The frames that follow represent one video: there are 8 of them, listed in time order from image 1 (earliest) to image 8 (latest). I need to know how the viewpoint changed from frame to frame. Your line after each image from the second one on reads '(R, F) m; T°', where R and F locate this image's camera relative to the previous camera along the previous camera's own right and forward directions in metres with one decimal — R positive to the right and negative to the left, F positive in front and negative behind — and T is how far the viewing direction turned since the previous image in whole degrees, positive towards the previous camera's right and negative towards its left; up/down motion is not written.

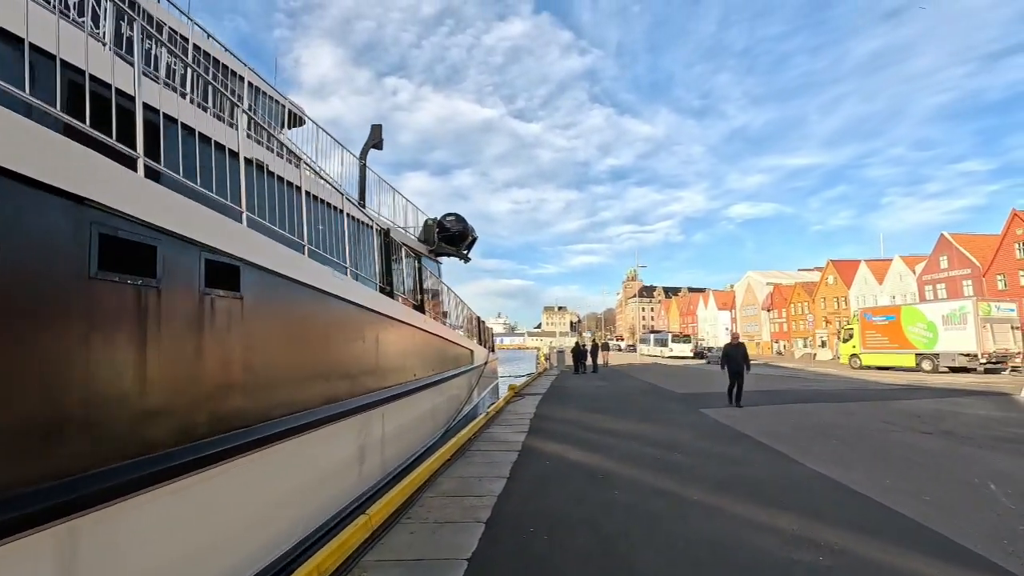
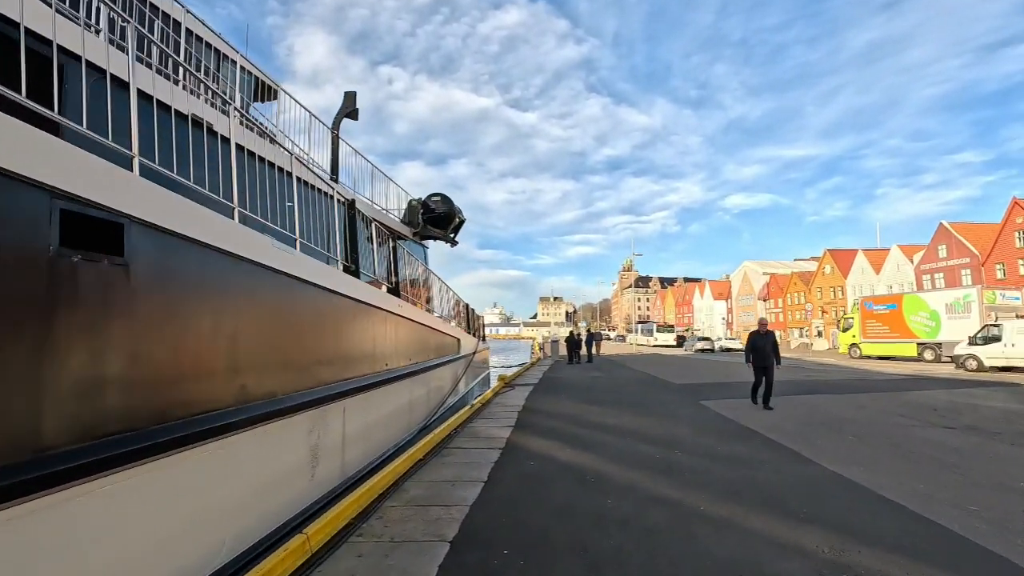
(+0.2, +0.9) m; 0°
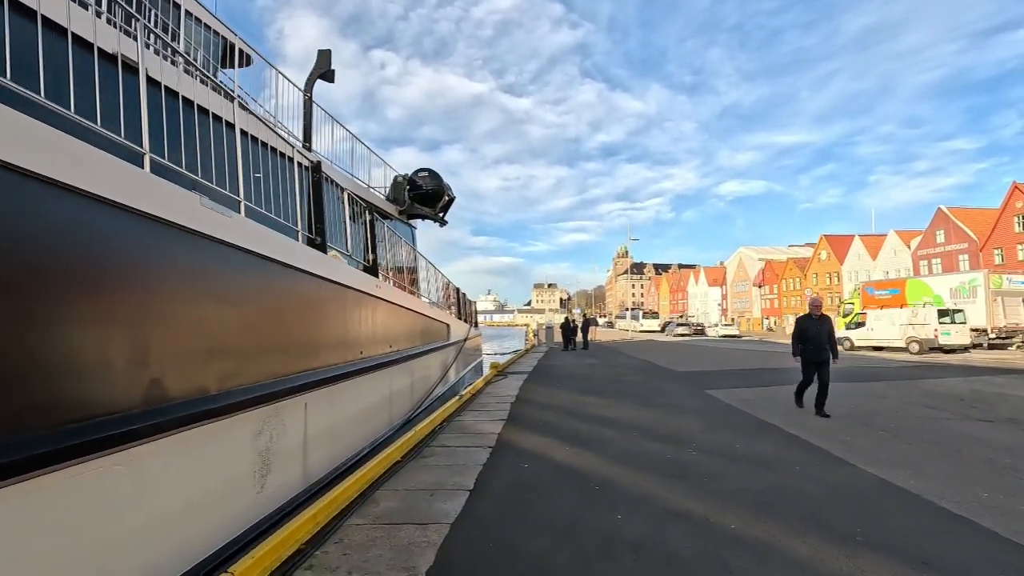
(0.0, +0.9) m; +1°
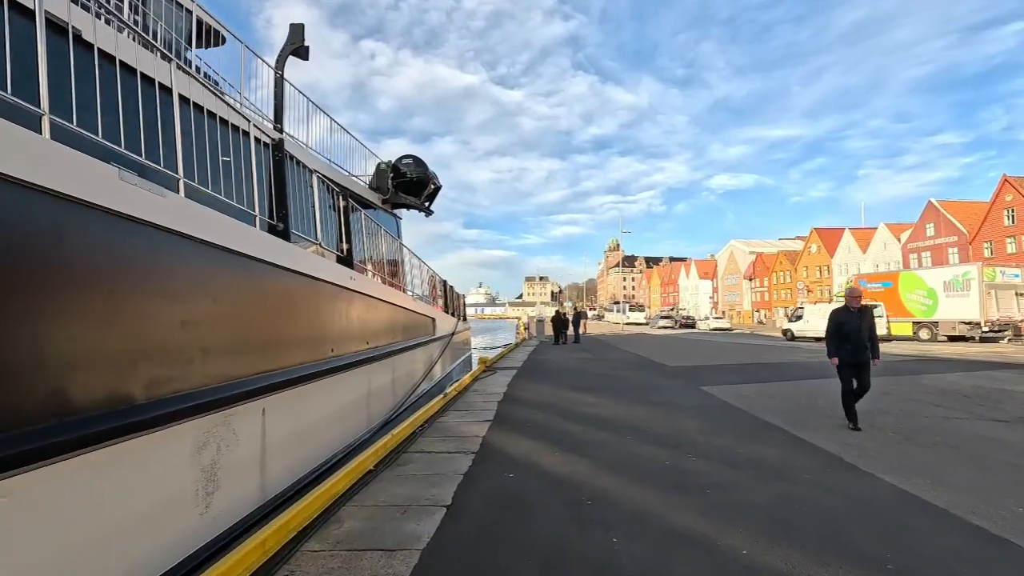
(+0.1, +0.6) m; +1°
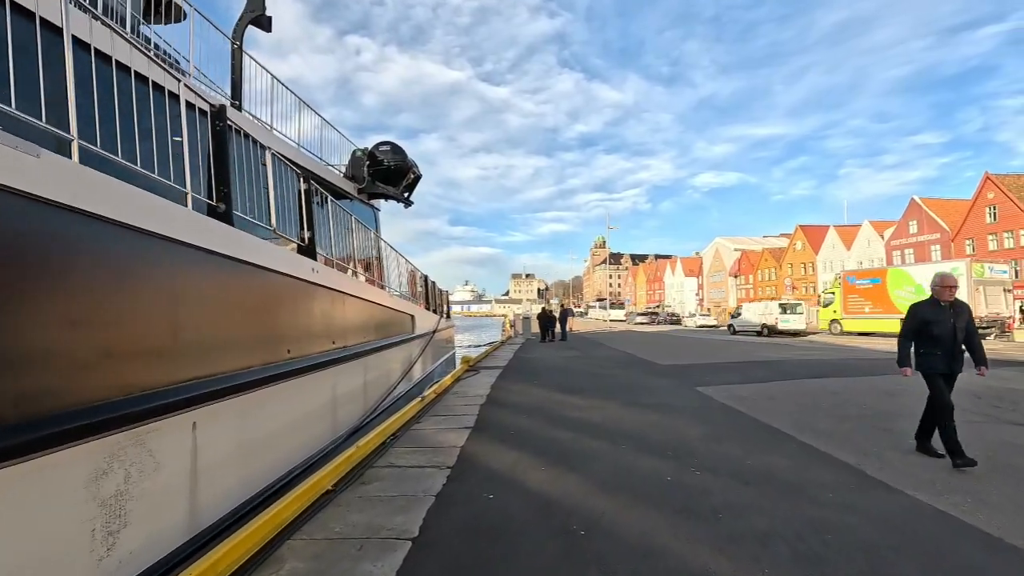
(+0.1, +0.7) m; +1°
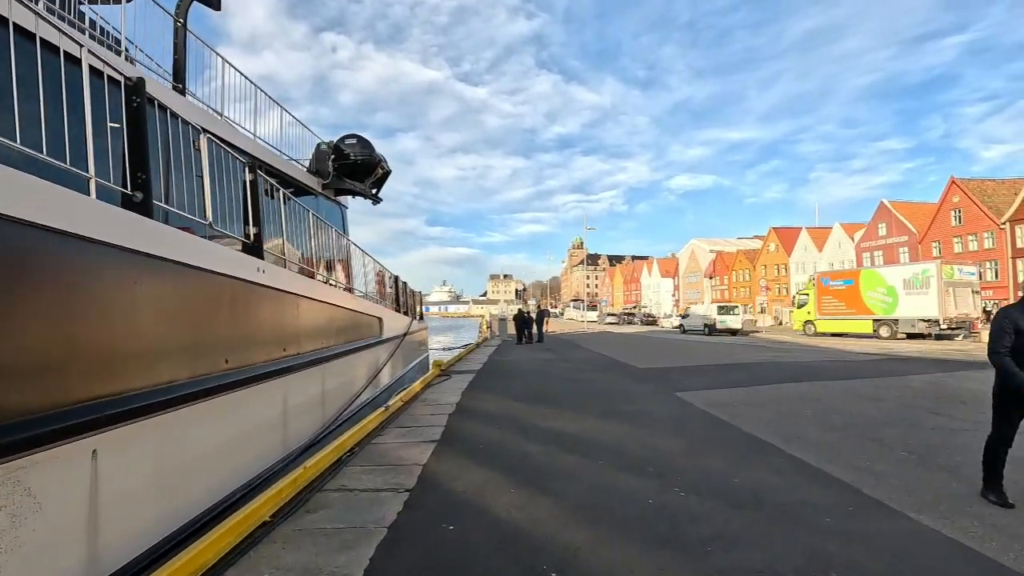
(+0.1, +0.5) m; +2°
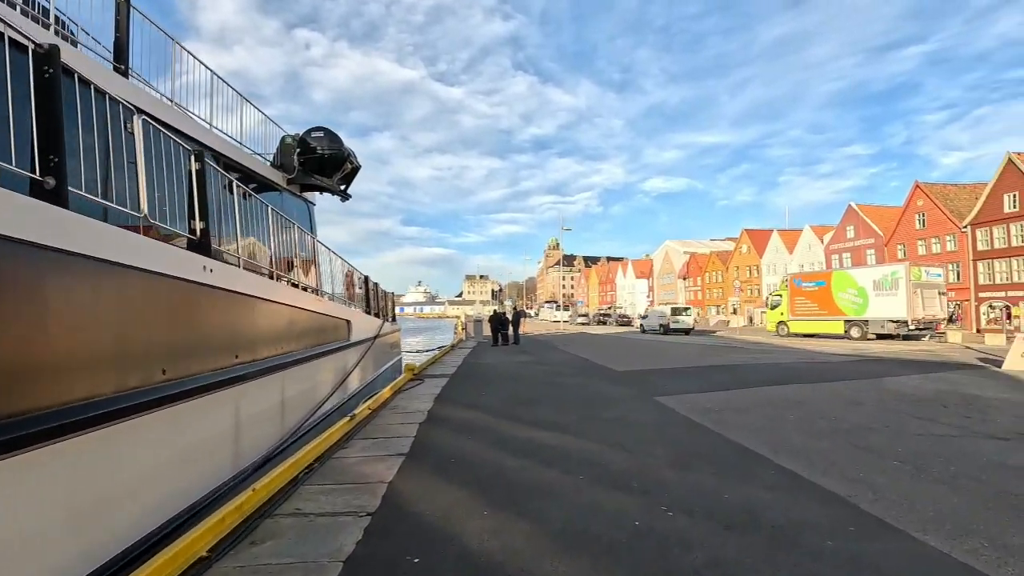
(0.0, +0.4) m; +3°
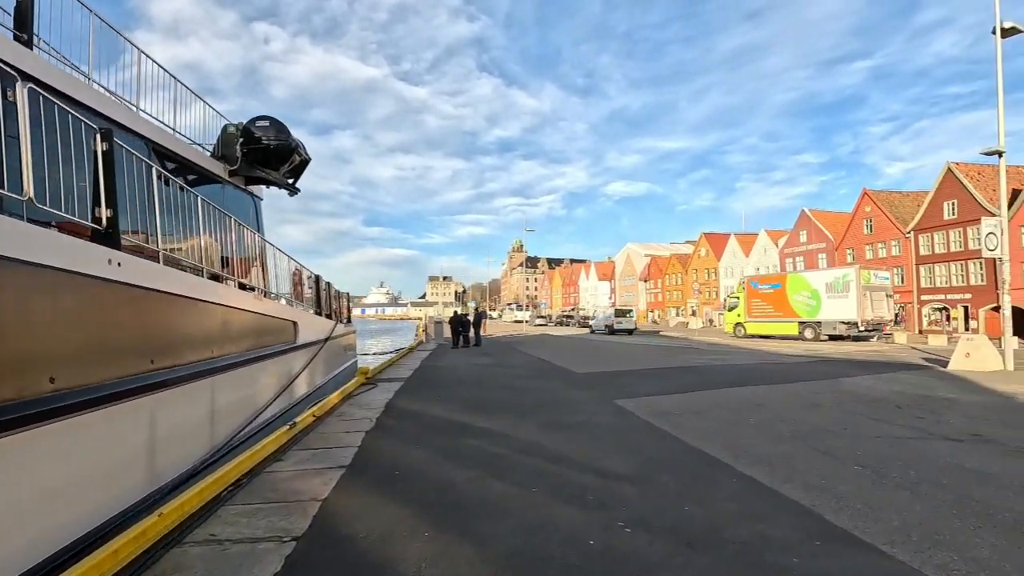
(+0.1, +0.4) m; +4°
